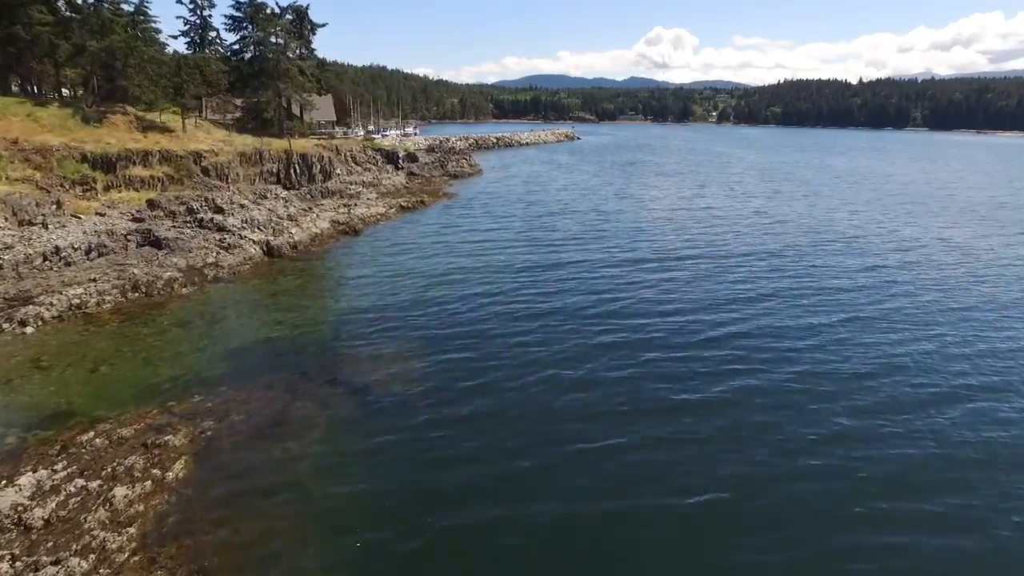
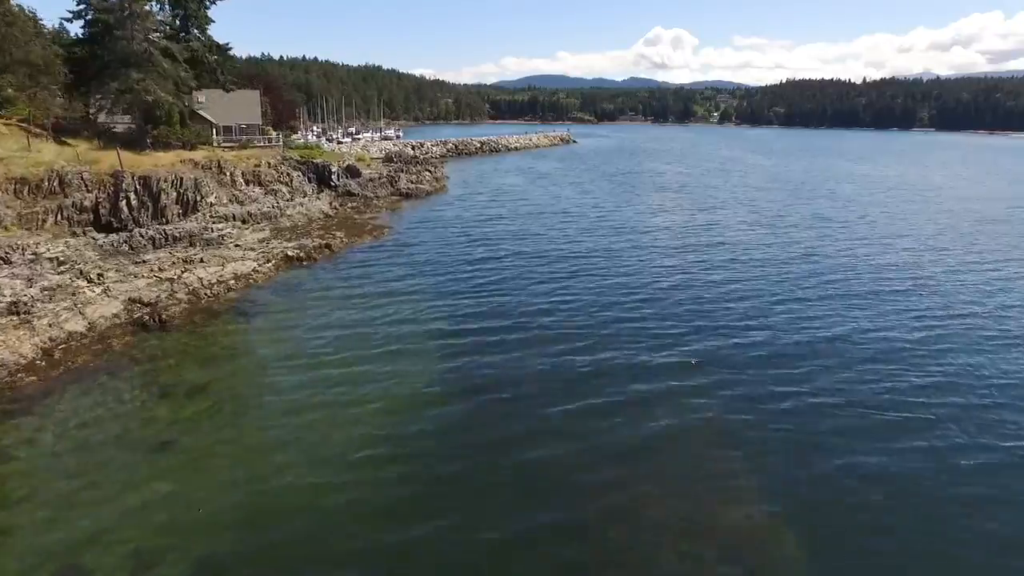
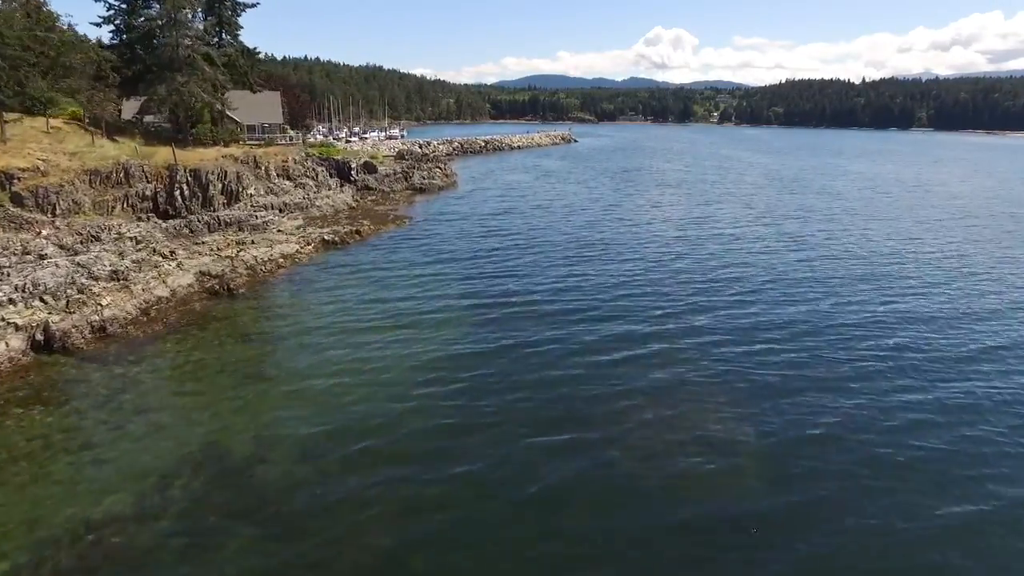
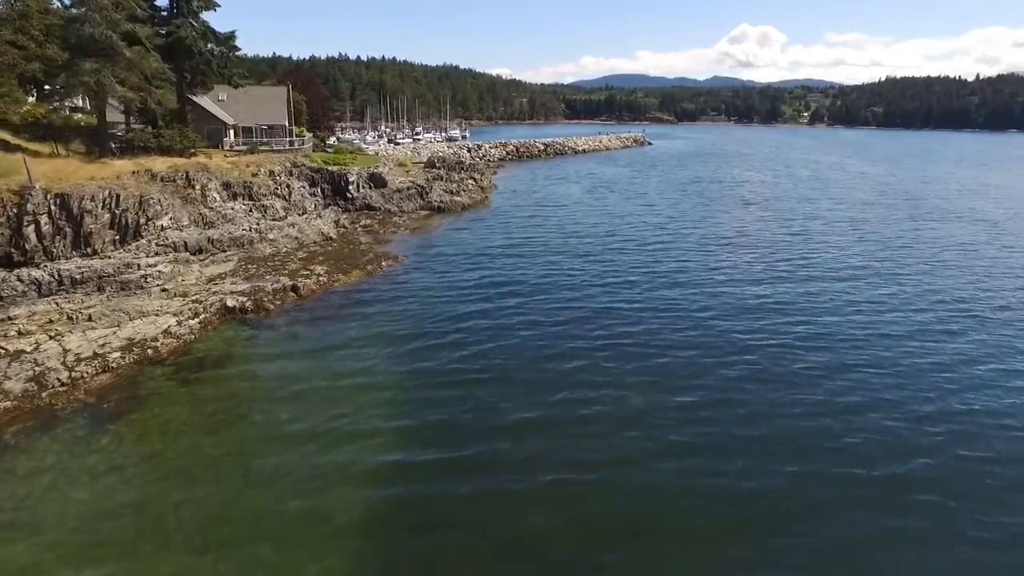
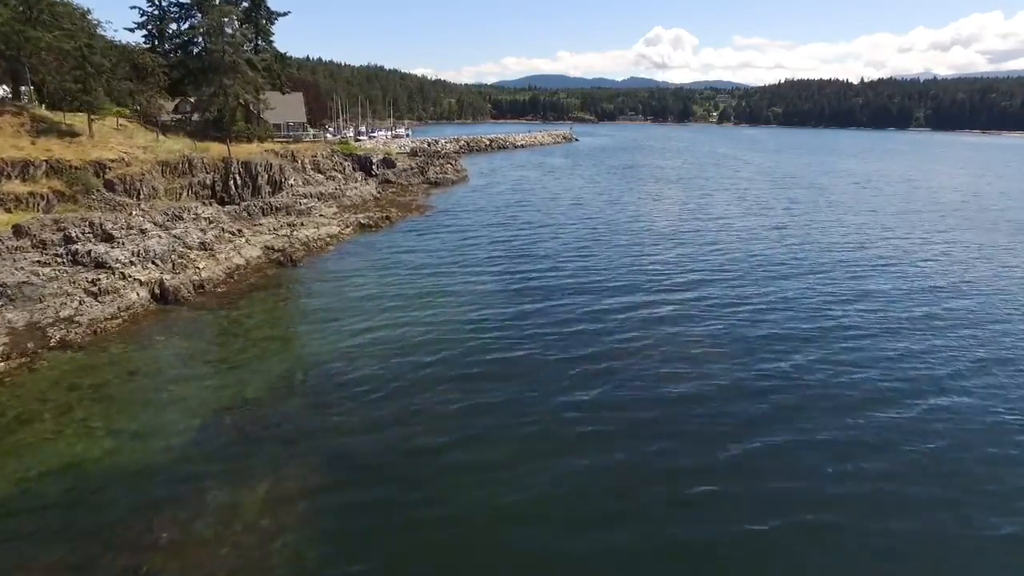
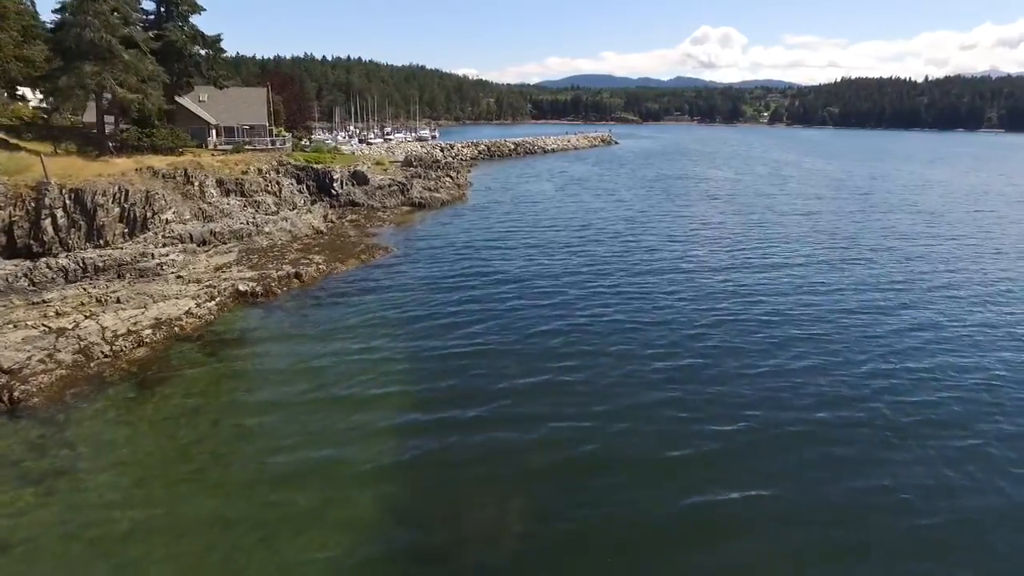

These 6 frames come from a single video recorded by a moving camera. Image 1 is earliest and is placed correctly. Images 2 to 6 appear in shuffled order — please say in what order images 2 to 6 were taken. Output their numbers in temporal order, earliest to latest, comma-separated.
5, 3, 2, 6, 4
